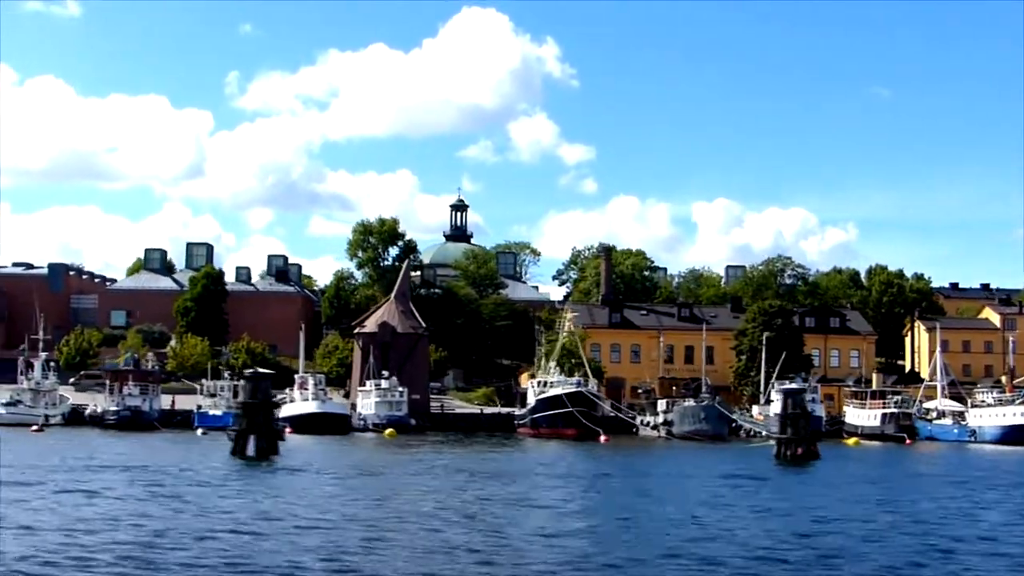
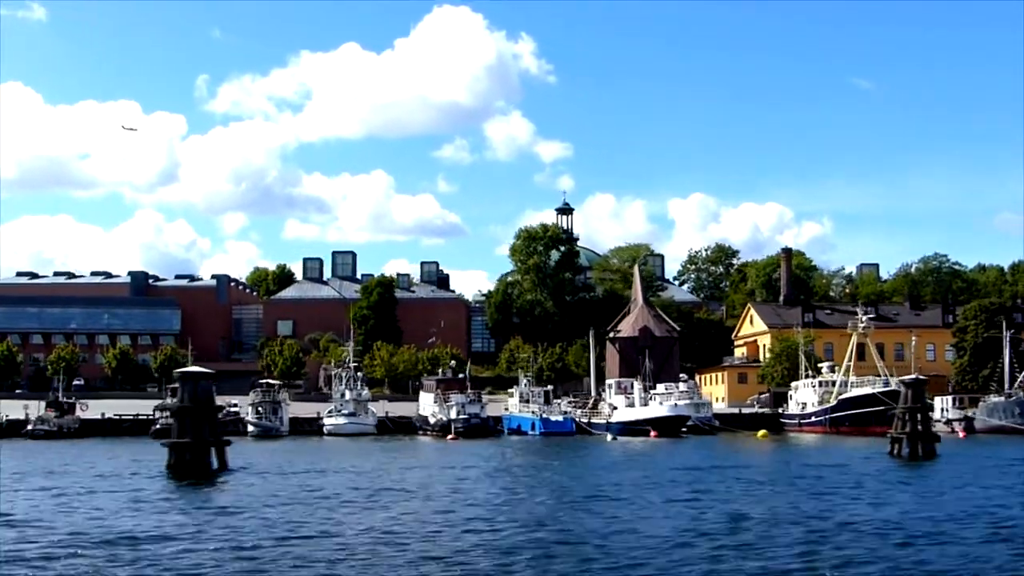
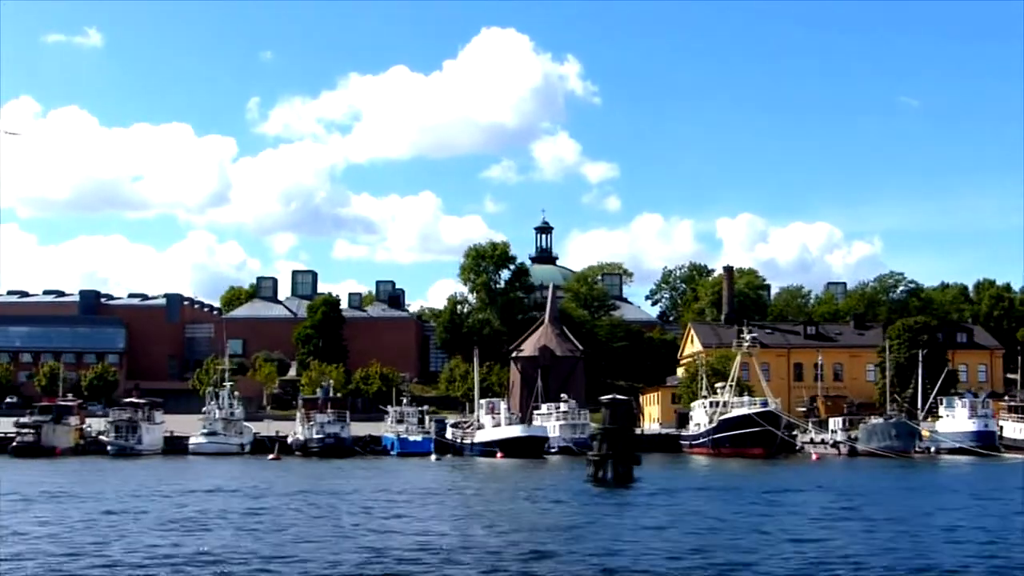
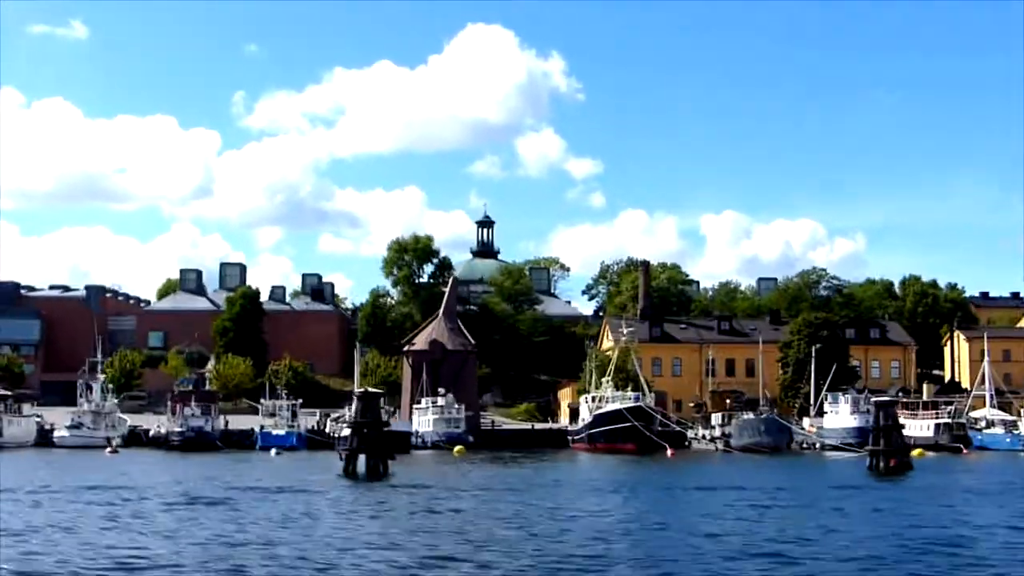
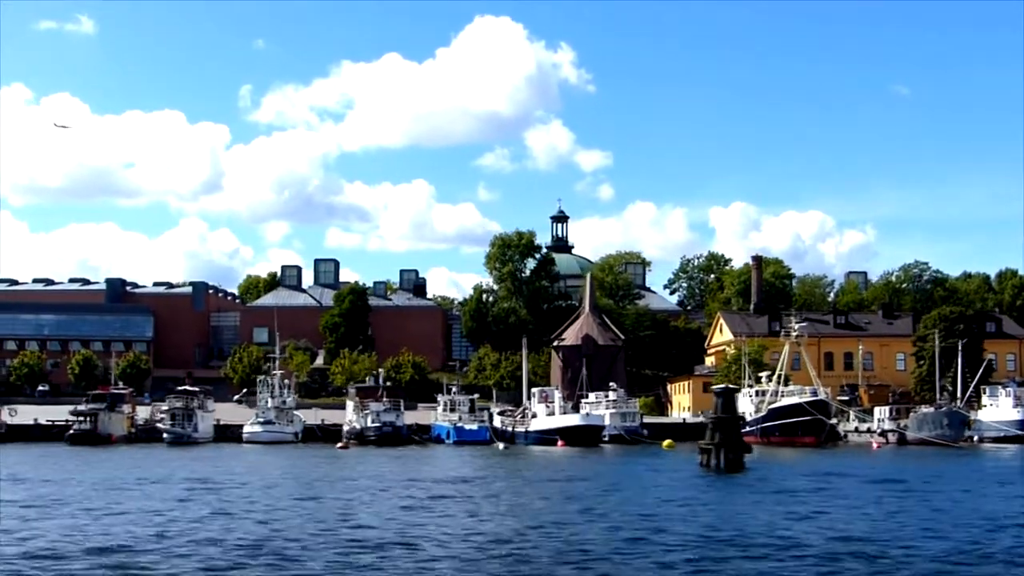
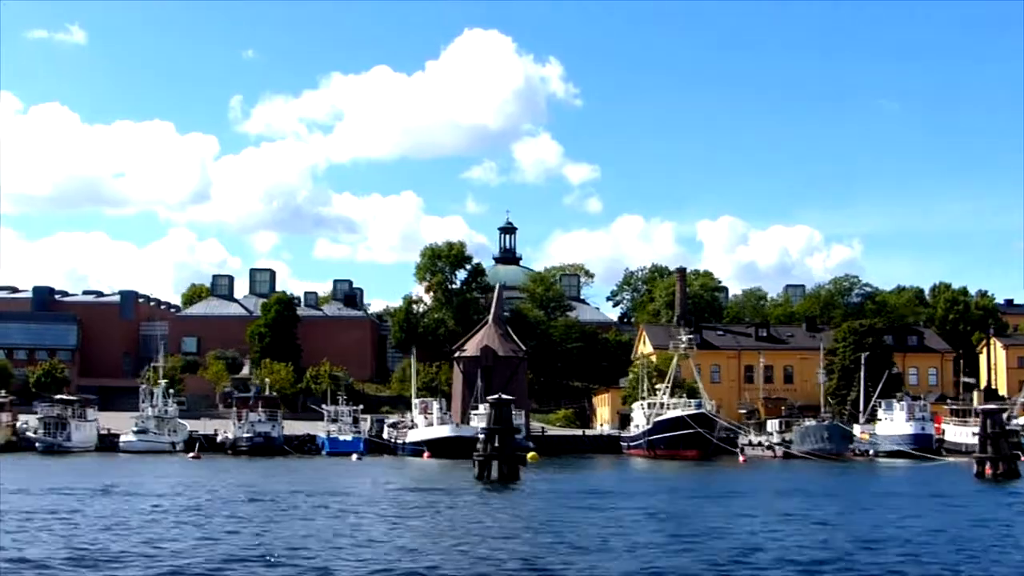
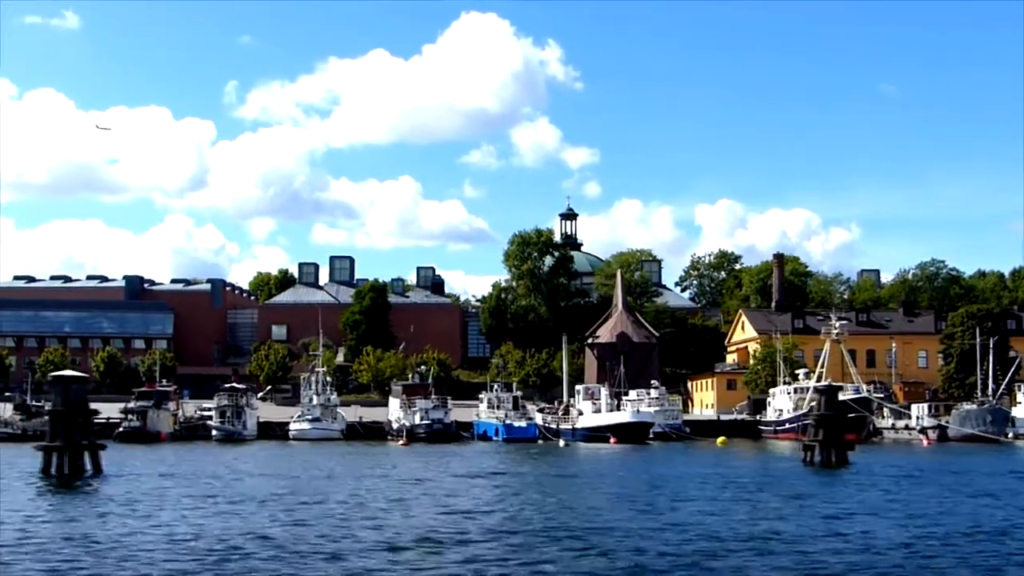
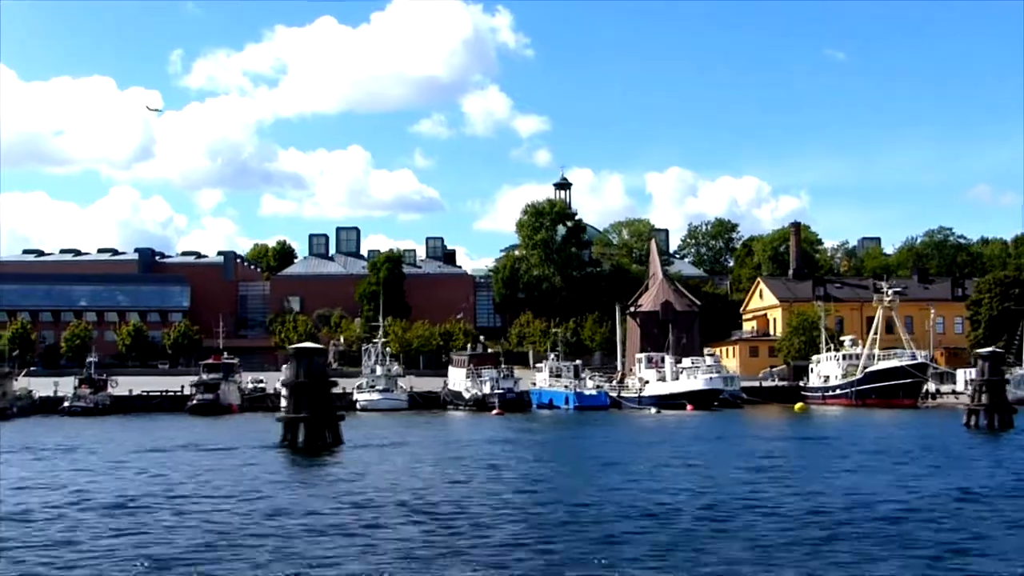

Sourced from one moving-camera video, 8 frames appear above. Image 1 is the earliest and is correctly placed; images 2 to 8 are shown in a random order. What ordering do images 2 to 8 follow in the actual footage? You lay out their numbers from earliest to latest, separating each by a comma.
4, 6, 3, 5, 7, 2, 8
